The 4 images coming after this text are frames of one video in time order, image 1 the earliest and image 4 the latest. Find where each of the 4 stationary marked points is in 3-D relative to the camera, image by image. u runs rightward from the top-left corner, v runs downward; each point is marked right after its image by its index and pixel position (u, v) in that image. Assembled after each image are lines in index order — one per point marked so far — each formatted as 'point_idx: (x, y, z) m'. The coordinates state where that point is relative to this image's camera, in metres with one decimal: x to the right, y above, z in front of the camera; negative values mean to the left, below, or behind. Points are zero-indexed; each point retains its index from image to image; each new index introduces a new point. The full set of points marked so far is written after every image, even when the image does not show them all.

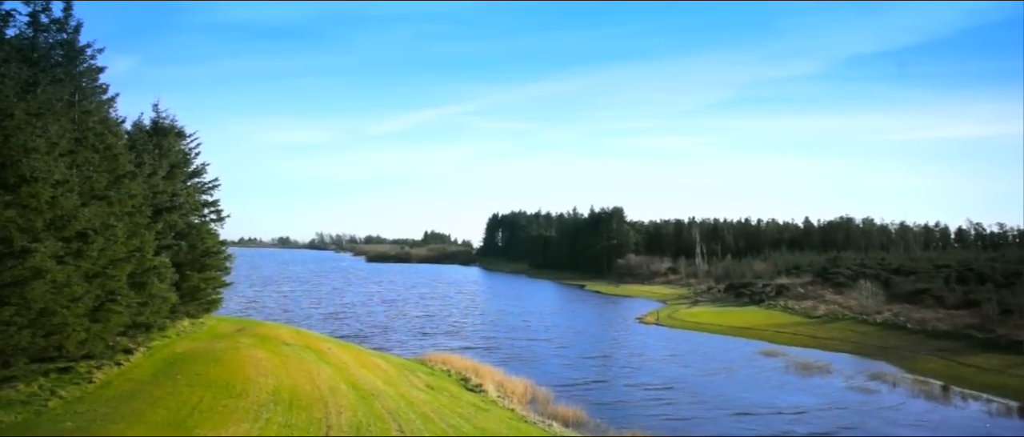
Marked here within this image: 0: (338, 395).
0: (-4.6, -4.7, +19.8) m
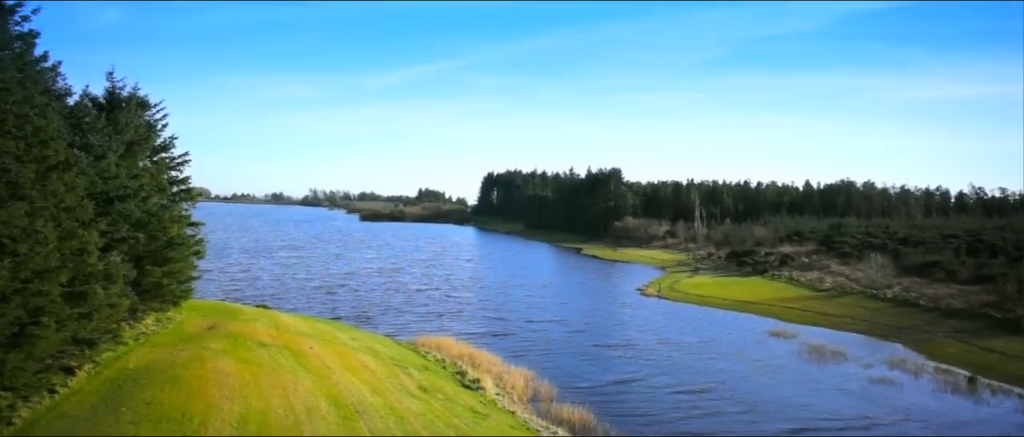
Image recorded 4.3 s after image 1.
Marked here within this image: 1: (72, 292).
0: (-4.5, -4.7, +17.0) m
1: (-10.6, -1.8, +17.7) m
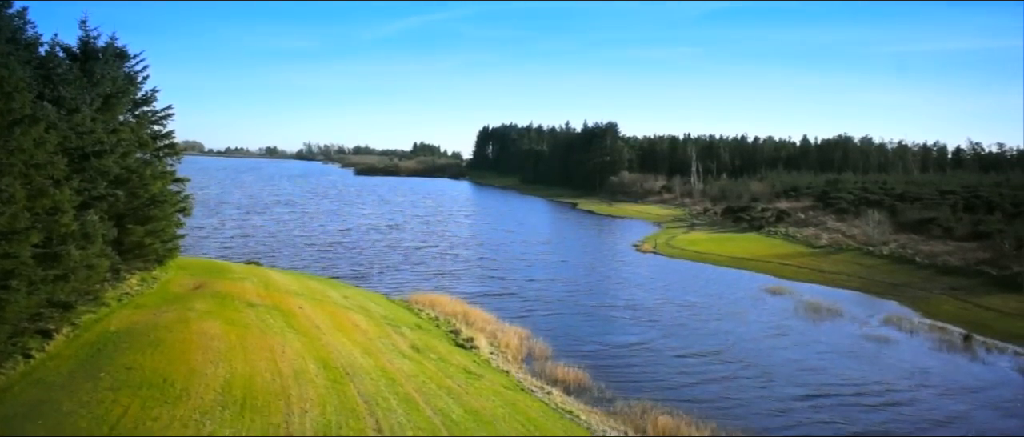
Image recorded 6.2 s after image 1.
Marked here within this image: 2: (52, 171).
0: (-4.7, -3.8, +16.6) m
1: (-10.7, -0.8, +17.0) m
2: (-10.7, +1.1, +17.2) m
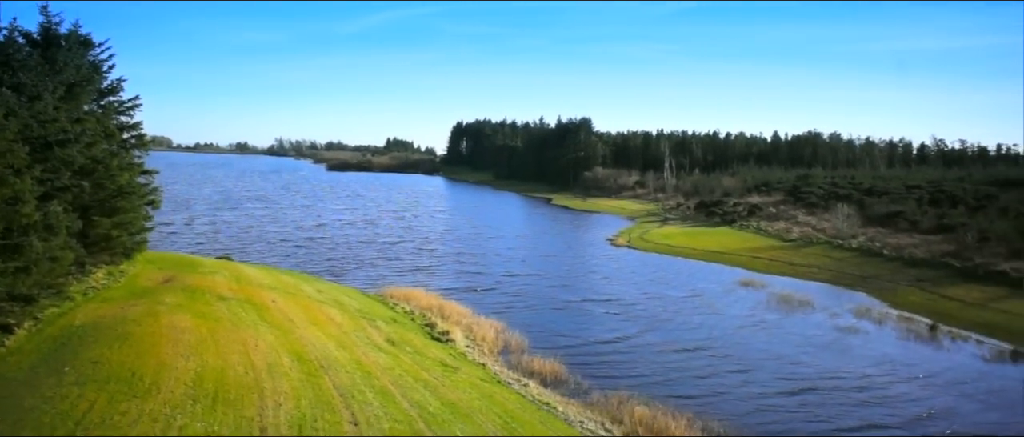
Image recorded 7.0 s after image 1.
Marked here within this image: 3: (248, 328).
0: (-5.2, -3.5, +16.3) m
1: (-11.2, -0.6, +16.4) m
2: (-11.2, +1.3, +16.6) m
3: (-7.1, -2.9, +19.8) m
